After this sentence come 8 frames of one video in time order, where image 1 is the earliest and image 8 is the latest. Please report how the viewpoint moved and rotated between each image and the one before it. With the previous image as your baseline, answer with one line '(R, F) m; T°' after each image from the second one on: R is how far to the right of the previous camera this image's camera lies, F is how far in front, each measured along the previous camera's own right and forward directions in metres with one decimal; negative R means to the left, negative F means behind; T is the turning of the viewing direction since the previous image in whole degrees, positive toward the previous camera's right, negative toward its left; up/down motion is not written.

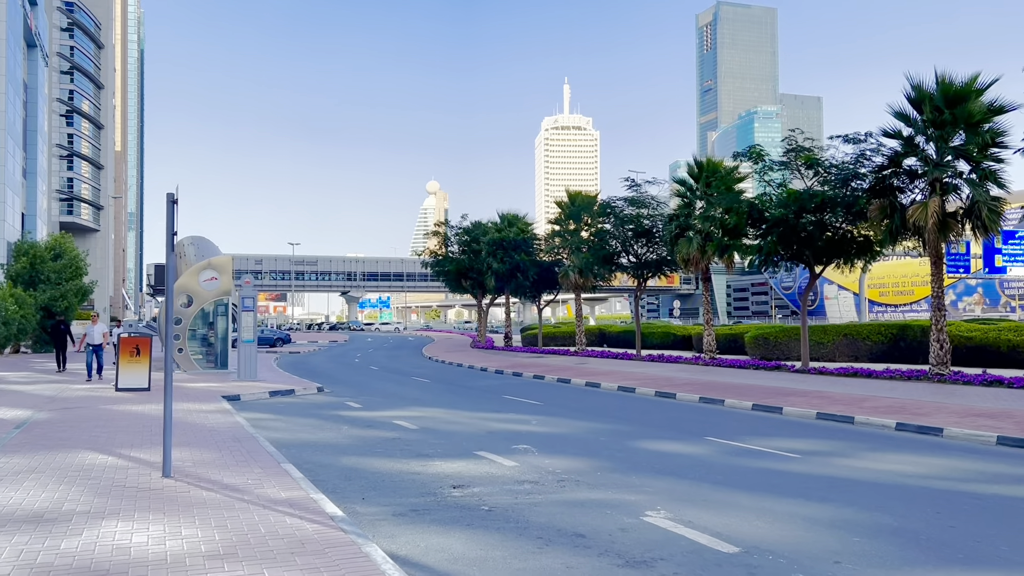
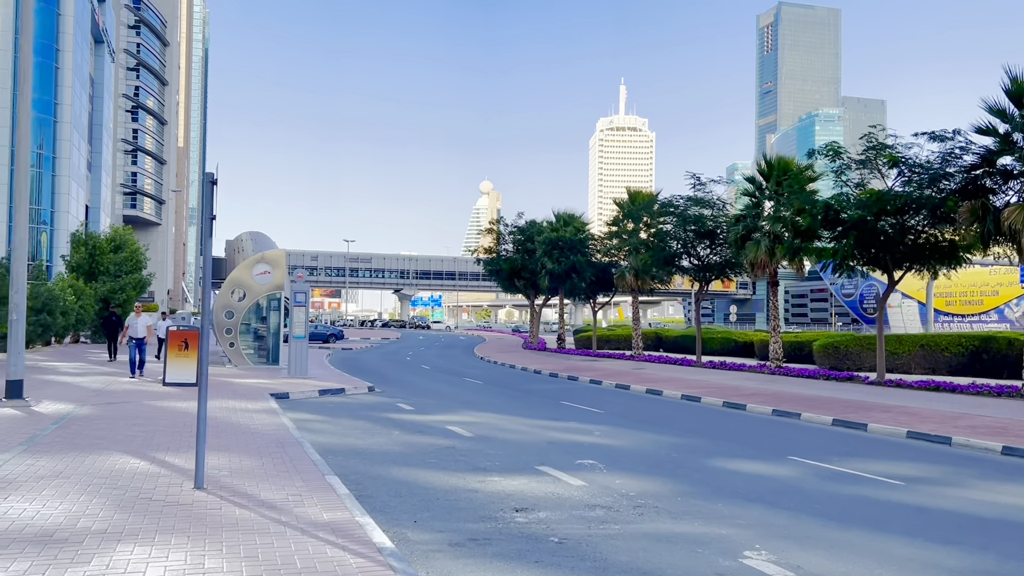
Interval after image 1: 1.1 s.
(-0.2, +1.0) m; -4°
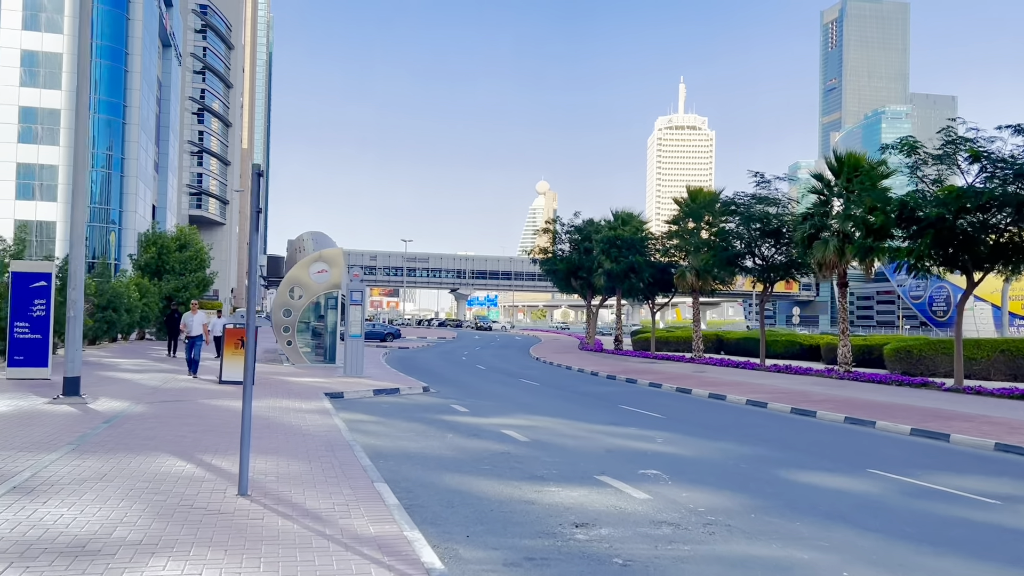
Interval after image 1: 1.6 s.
(0.0, +0.5) m; -4°
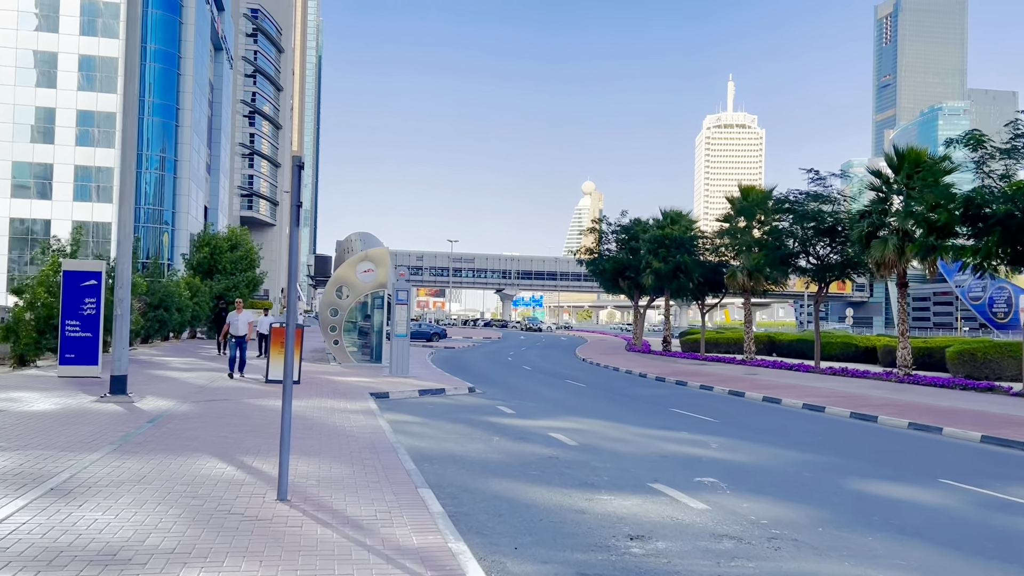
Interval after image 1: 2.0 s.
(0.0, +0.4) m; -3°
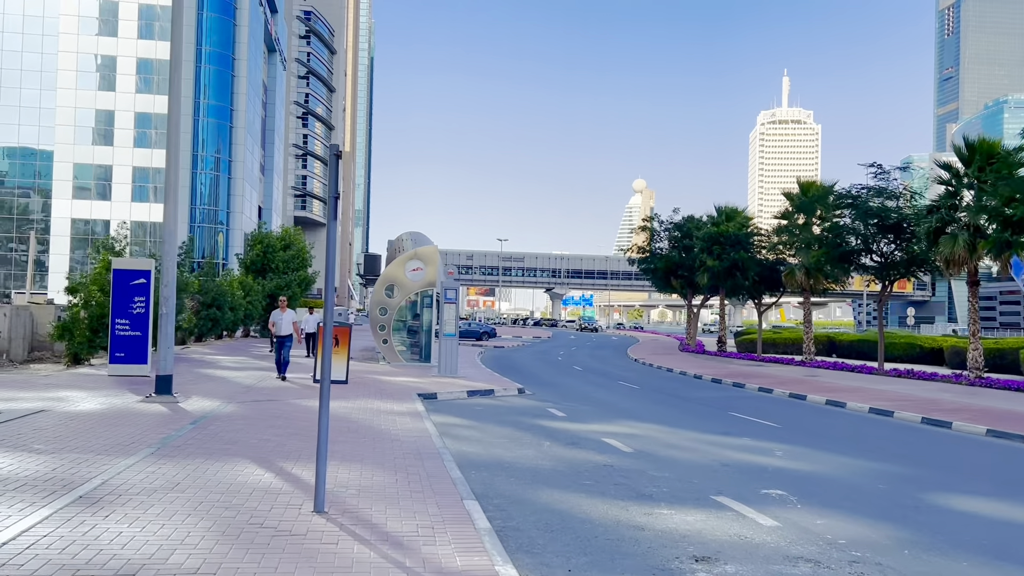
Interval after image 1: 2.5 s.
(0.0, +0.5) m; -3°
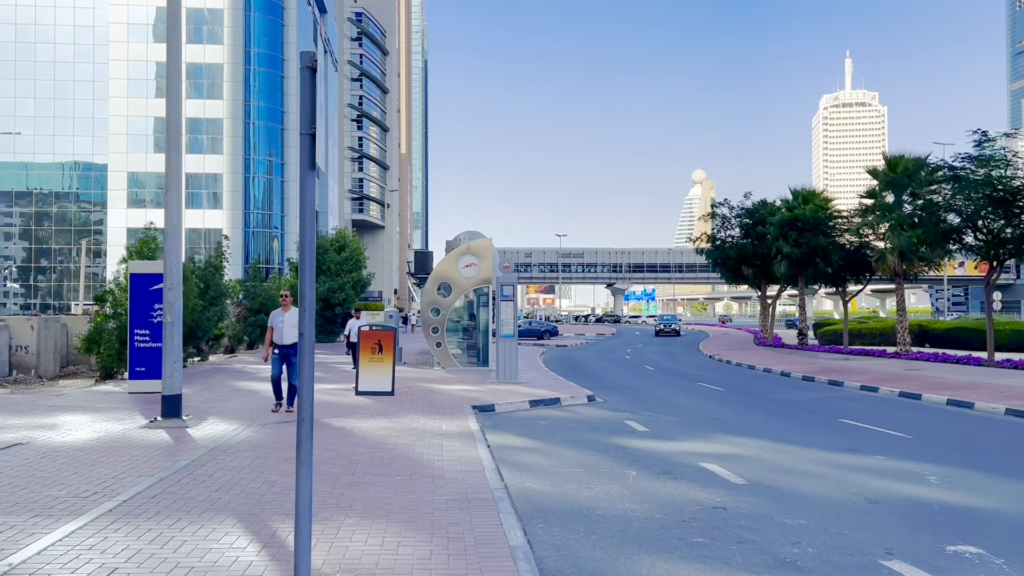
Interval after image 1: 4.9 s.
(-0.1, +2.4) m; -4°
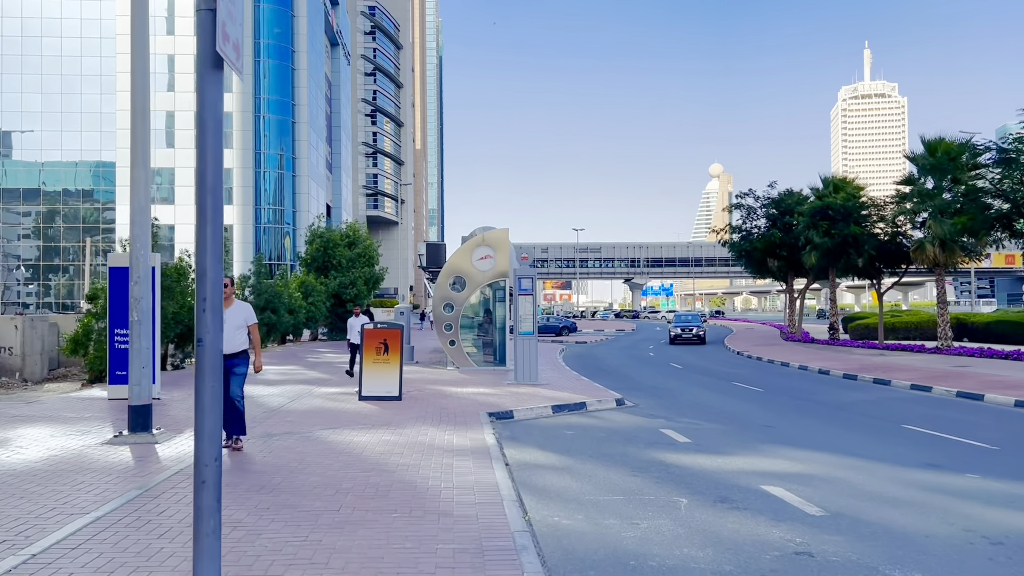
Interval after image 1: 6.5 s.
(-0.1, +1.6) m; -1°
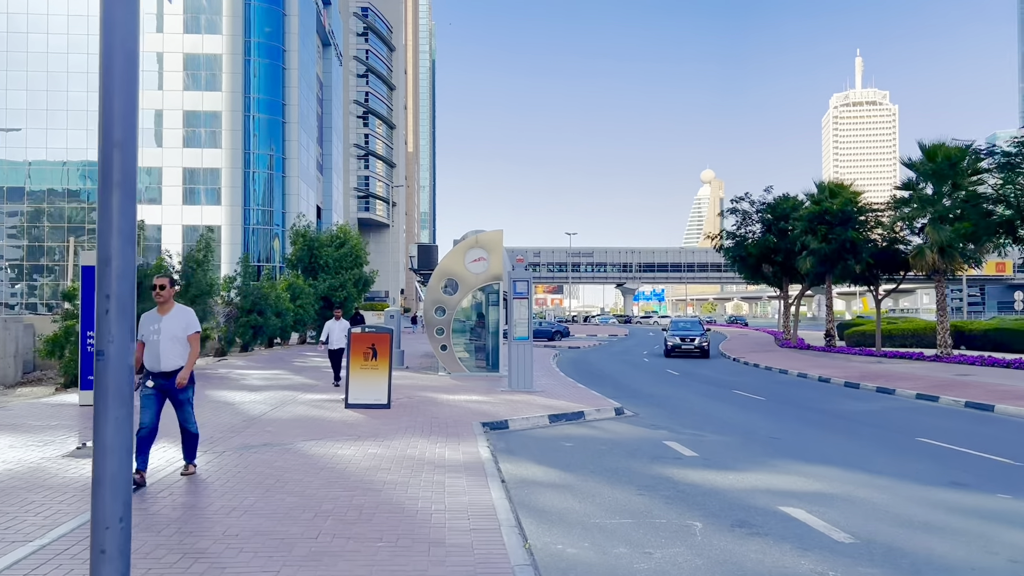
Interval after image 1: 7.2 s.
(-0.1, +0.7) m; +1°
